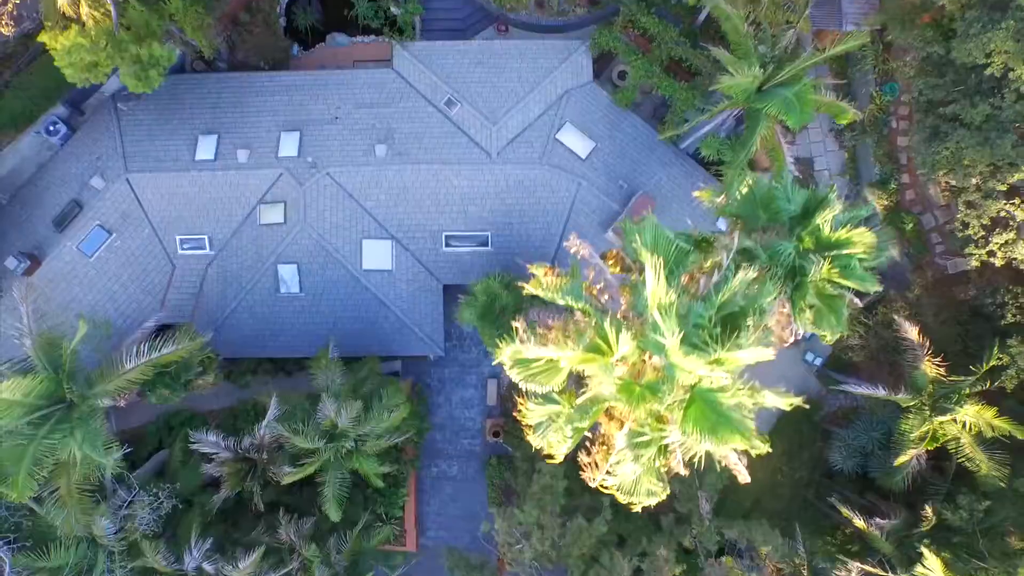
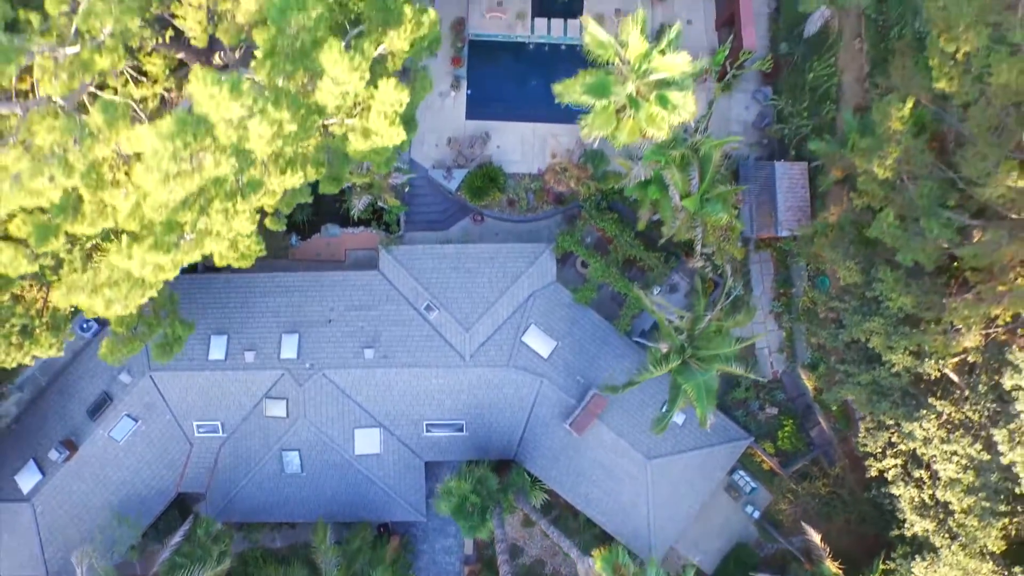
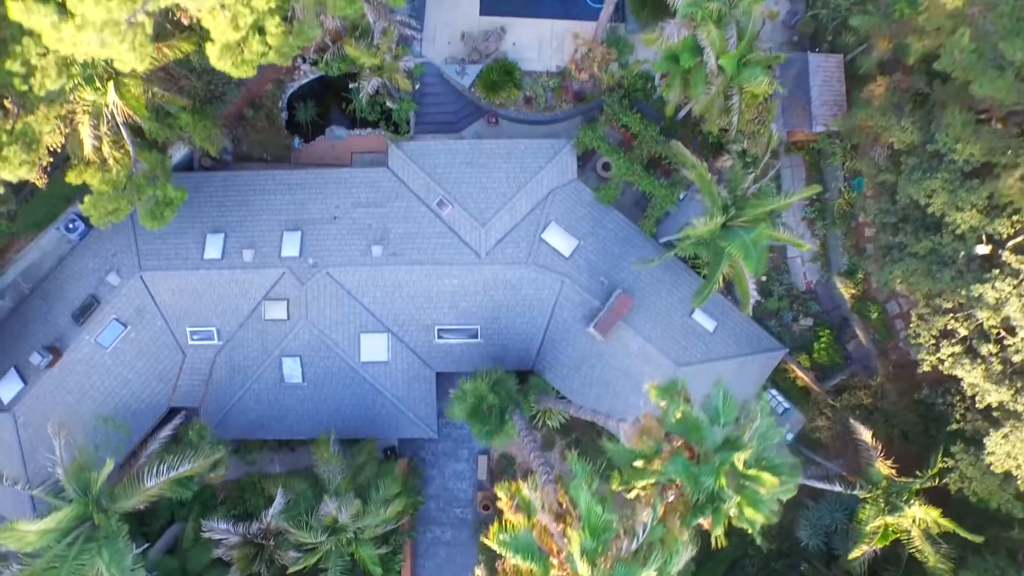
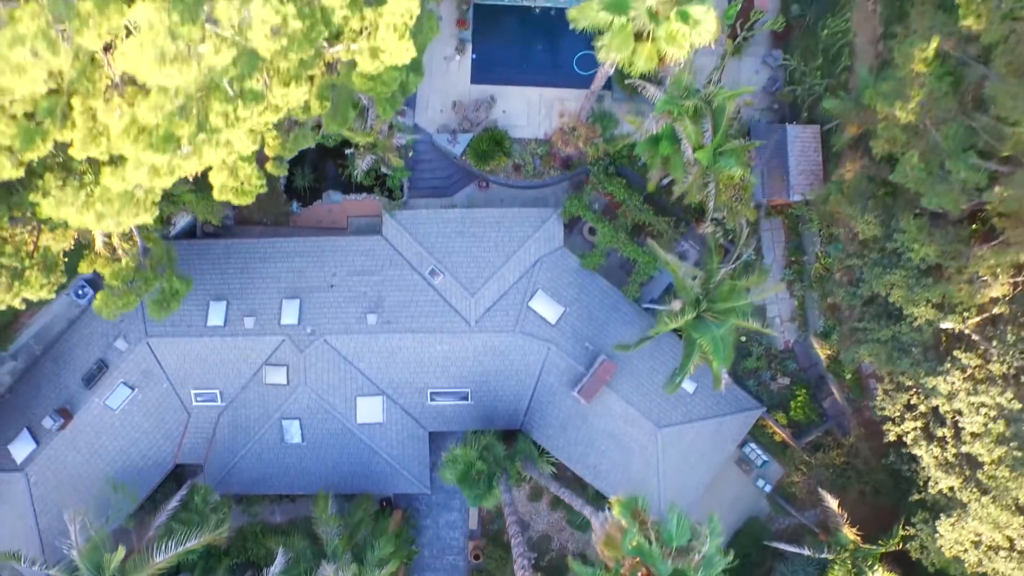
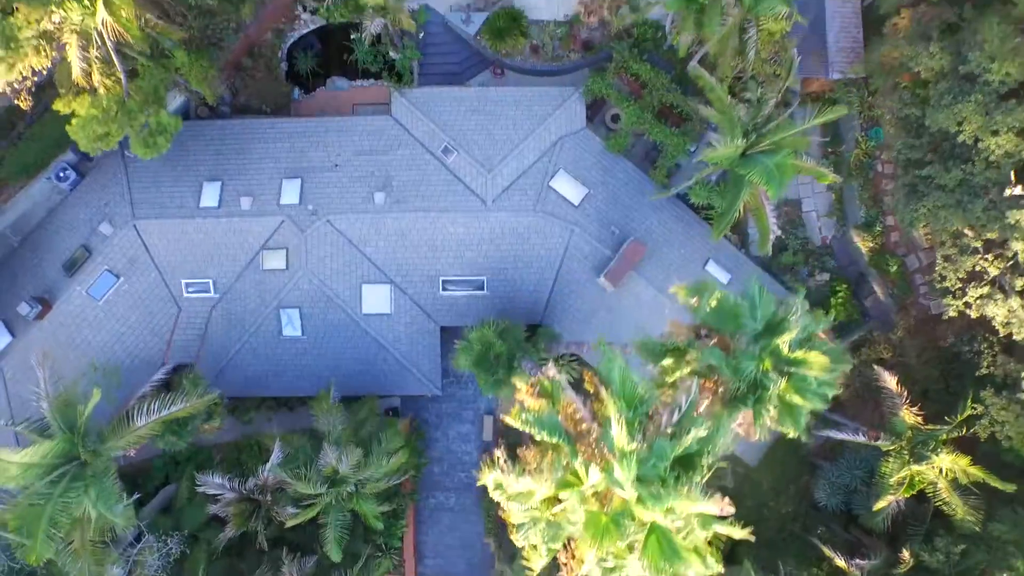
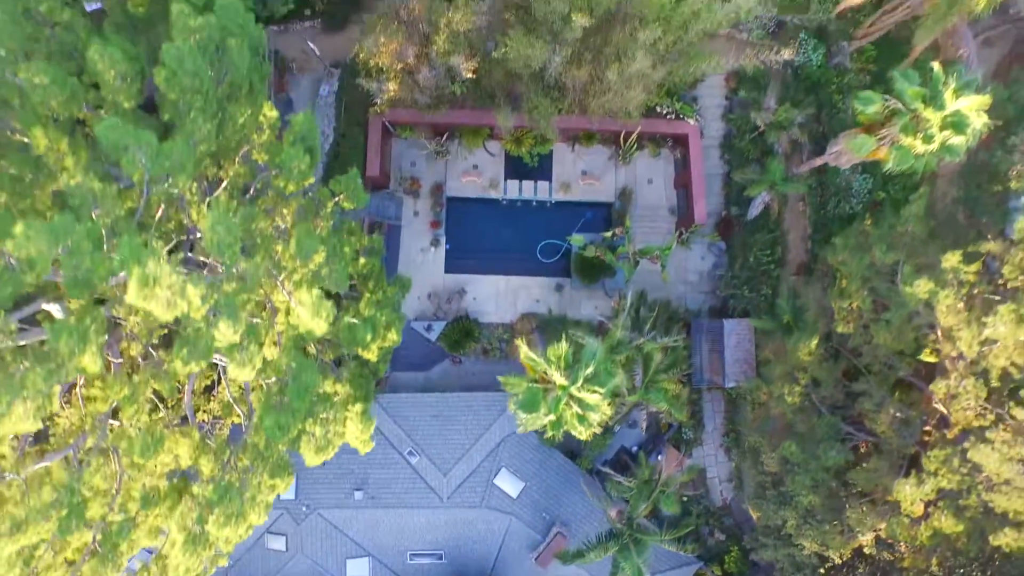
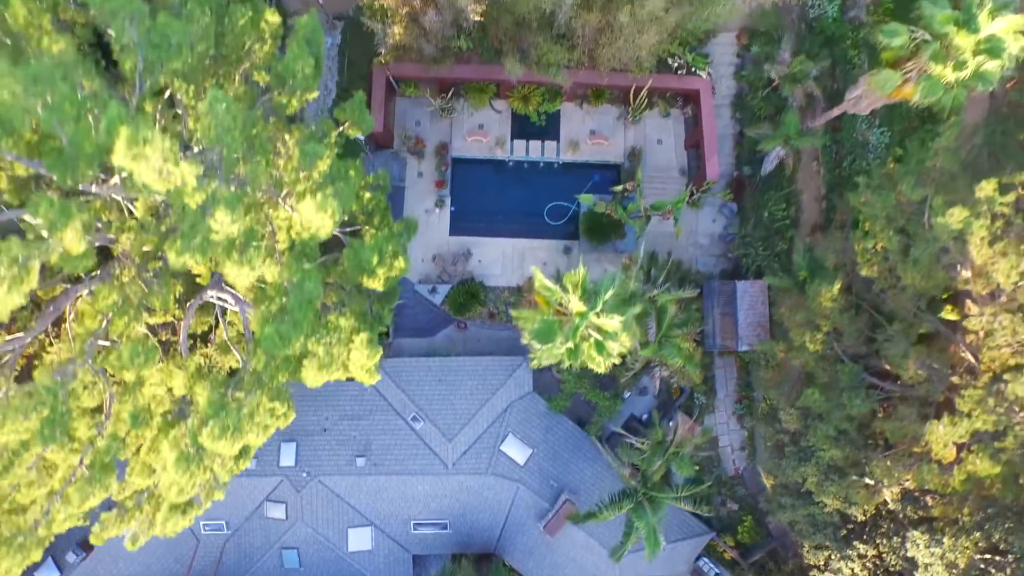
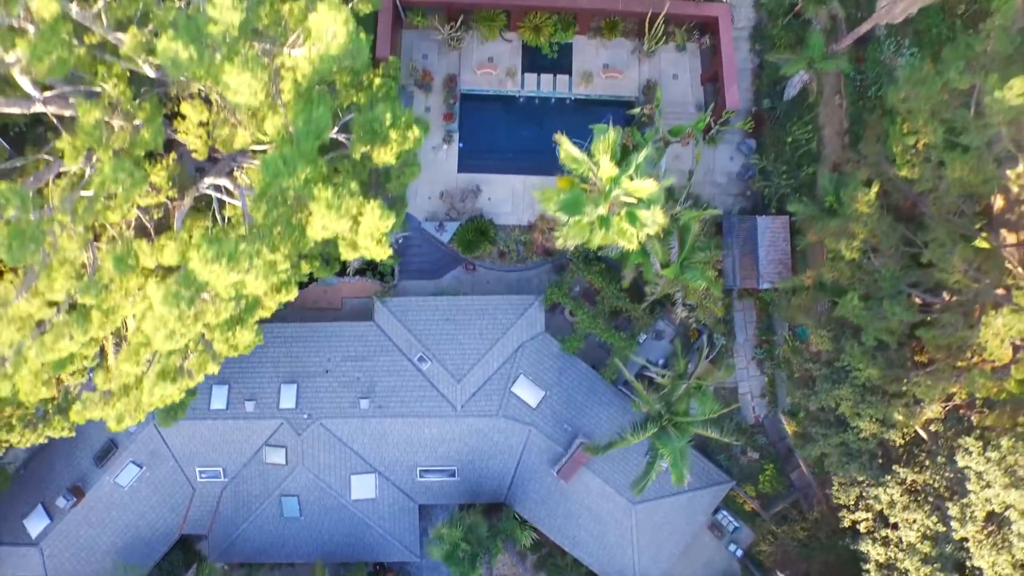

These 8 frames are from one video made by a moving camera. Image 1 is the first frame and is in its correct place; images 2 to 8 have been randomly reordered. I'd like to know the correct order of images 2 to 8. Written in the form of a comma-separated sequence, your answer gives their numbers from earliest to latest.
5, 3, 4, 2, 8, 7, 6
